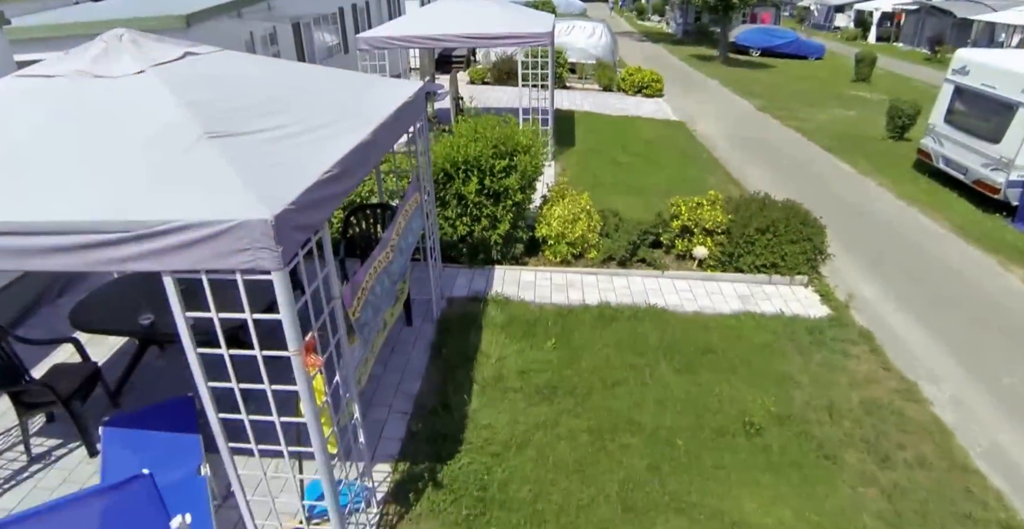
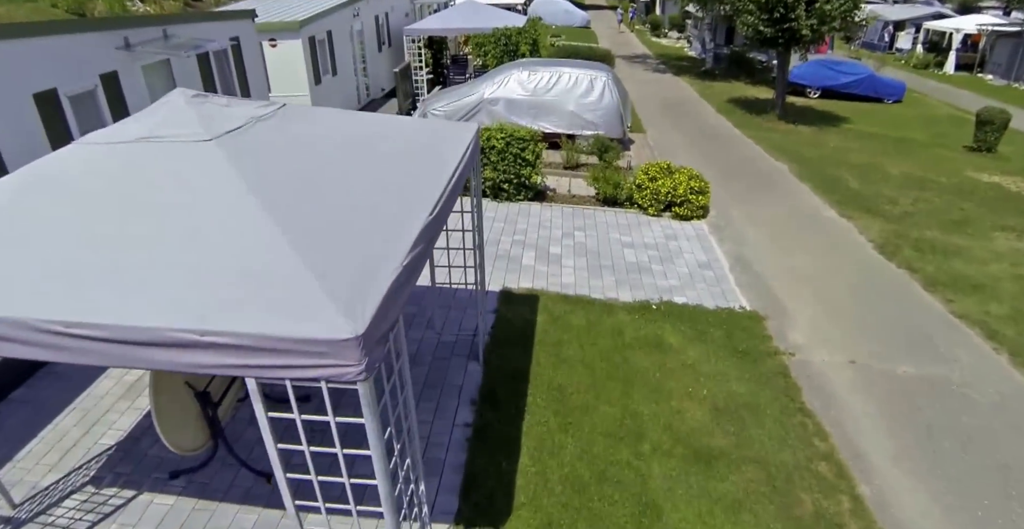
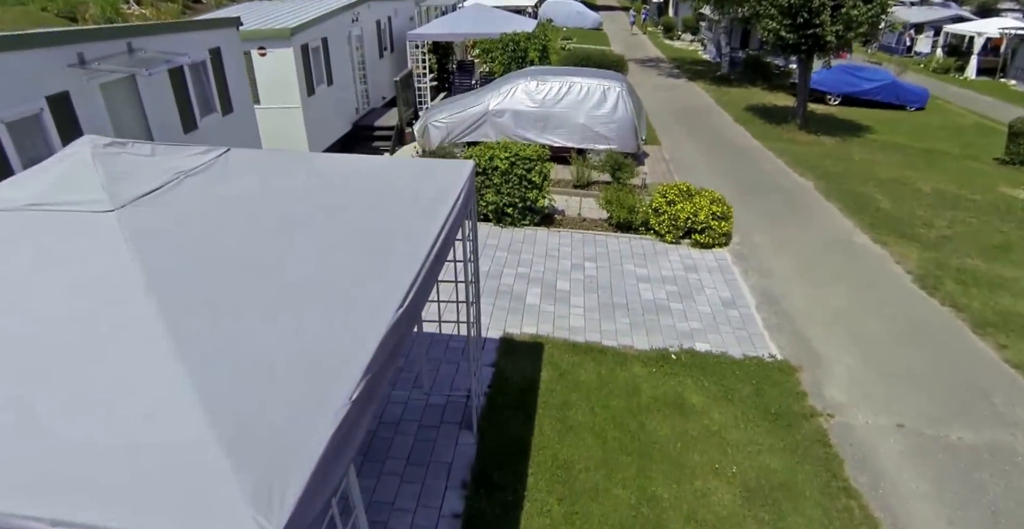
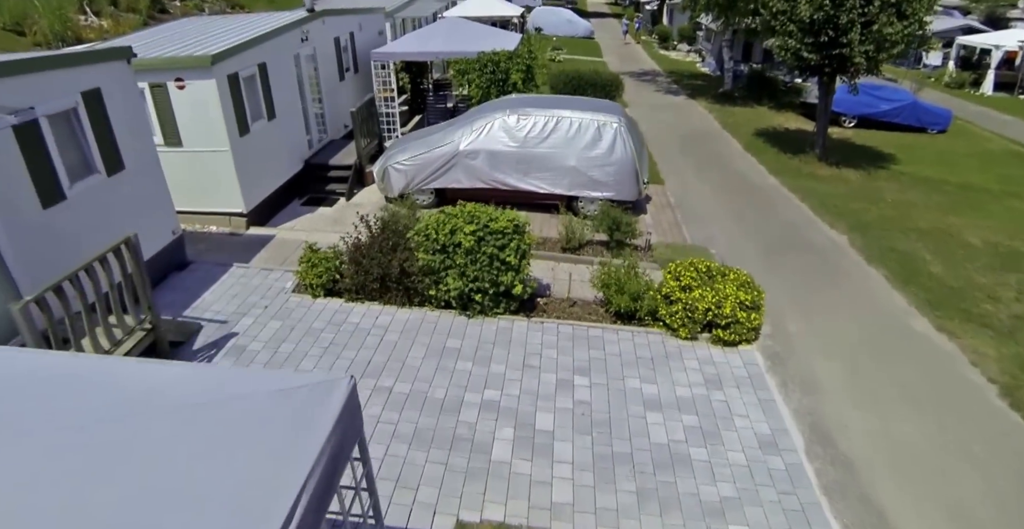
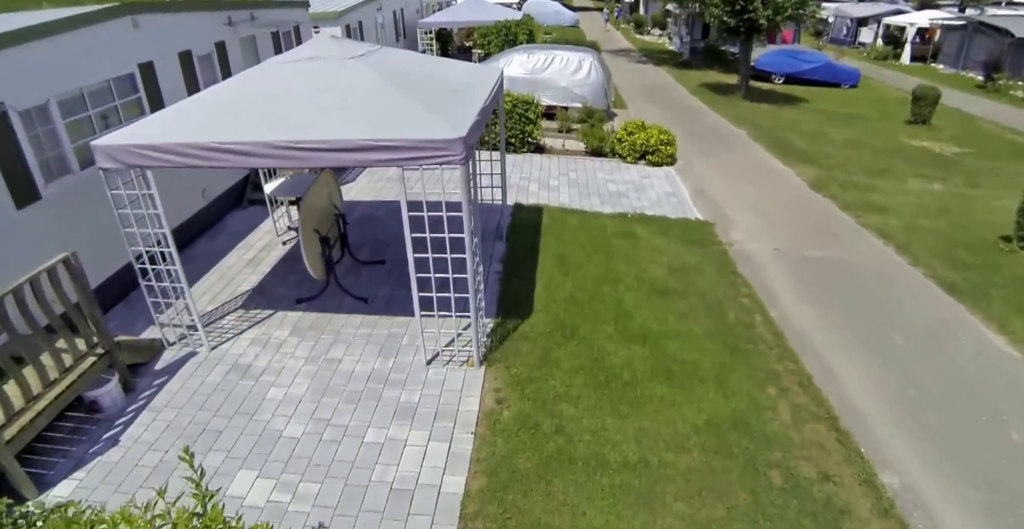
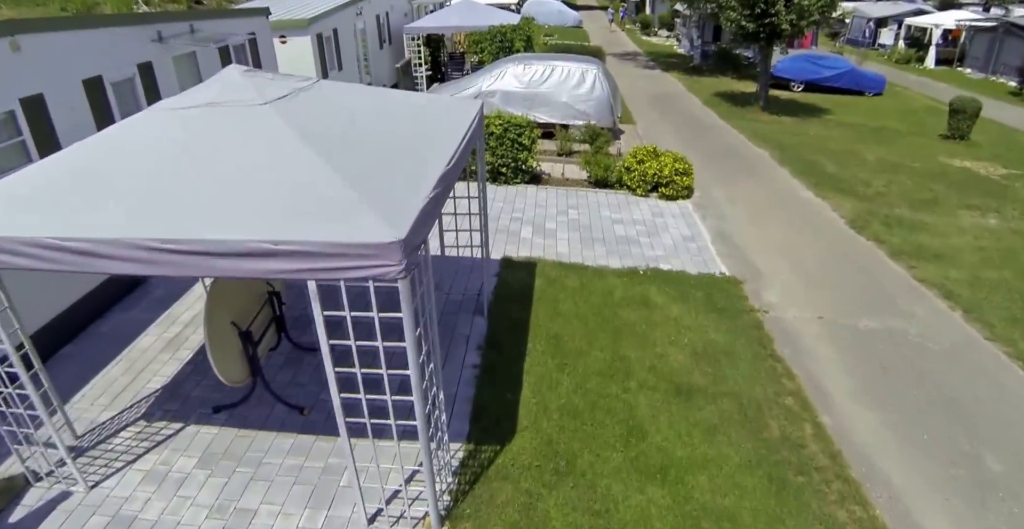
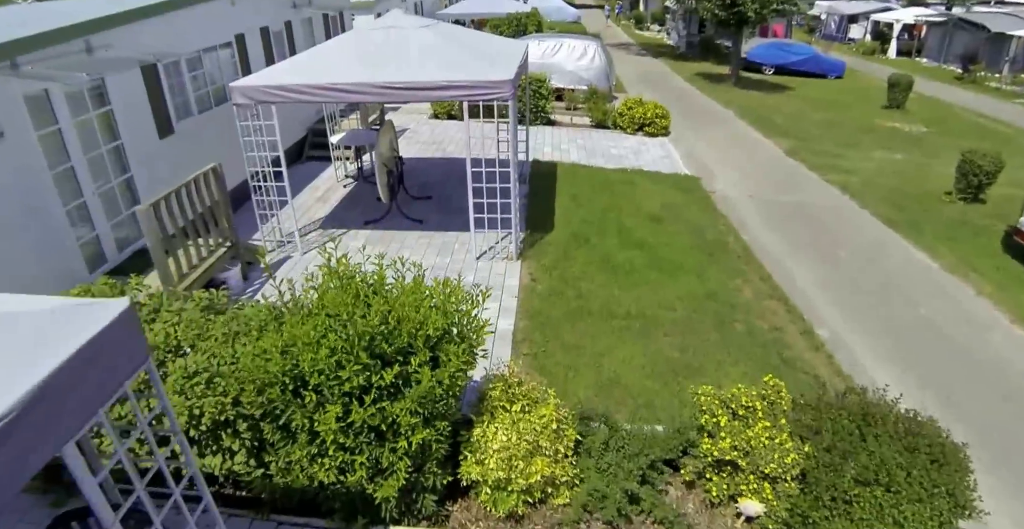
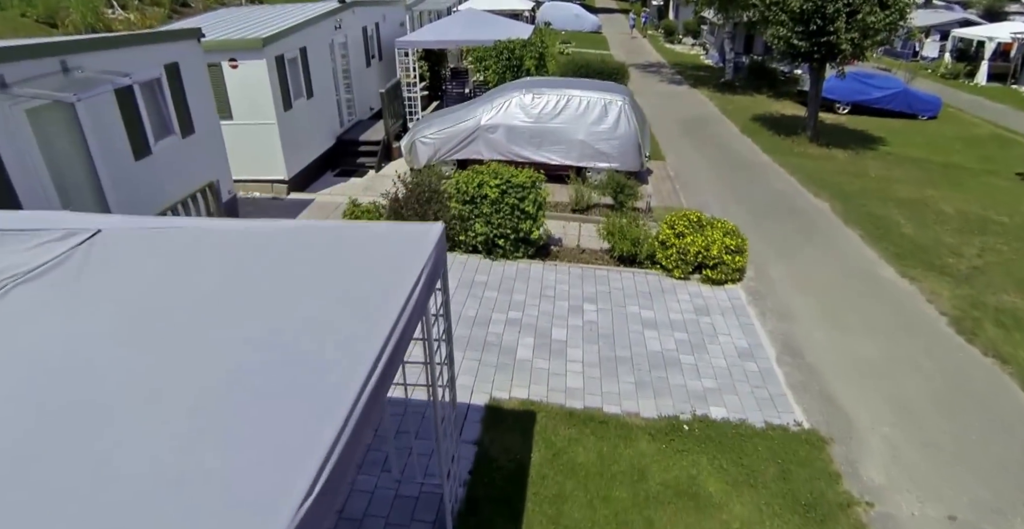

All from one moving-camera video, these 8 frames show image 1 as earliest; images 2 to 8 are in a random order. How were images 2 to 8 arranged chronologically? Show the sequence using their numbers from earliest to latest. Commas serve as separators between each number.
7, 5, 6, 2, 3, 8, 4
